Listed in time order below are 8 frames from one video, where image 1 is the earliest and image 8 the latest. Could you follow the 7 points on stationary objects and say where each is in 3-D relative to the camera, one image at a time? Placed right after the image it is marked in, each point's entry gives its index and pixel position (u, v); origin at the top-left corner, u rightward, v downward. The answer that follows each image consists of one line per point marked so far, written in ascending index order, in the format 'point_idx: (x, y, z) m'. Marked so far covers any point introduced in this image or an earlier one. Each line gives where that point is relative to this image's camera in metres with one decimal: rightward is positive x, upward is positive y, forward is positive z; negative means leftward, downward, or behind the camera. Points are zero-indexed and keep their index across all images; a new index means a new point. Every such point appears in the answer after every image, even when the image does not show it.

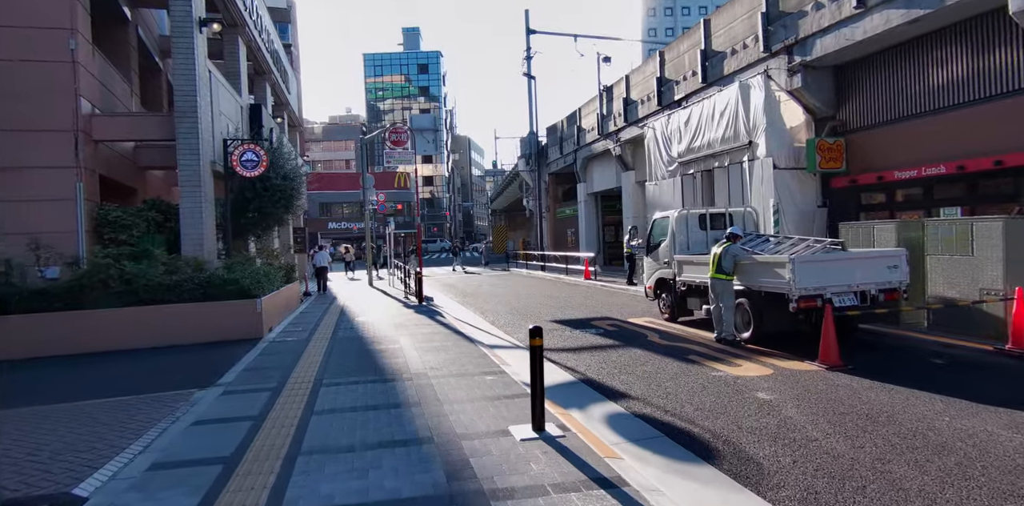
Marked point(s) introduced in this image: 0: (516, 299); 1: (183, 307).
0: (+0.1, -1.4, +18.2) m
1: (-6.5, -1.1, +12.1) m
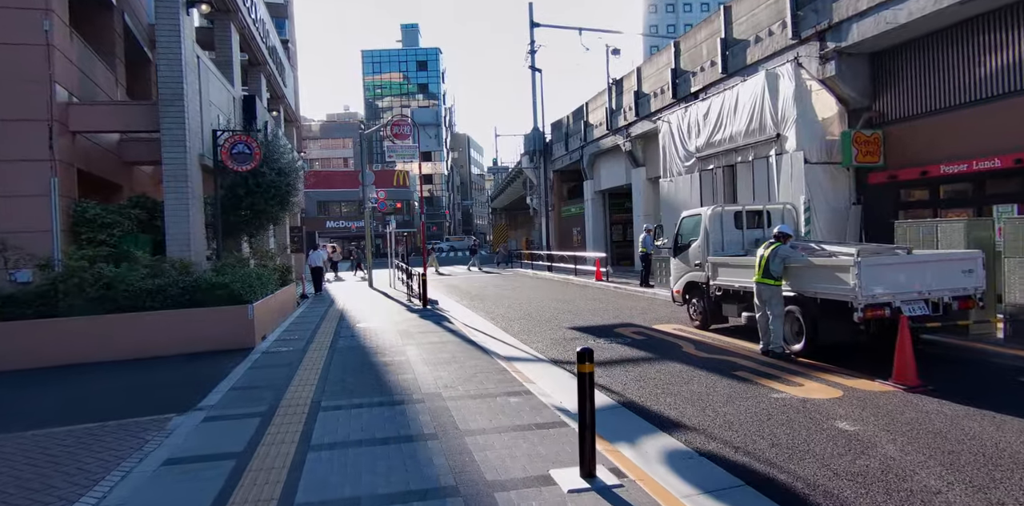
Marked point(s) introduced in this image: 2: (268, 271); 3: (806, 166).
0: (+0.4, -1.4, +17.1) m
1: (-6.2, -1.1, +10.9) m
2: (-6.0, -0.4, +15.2) m
3: (+7.3, +2.2, +15.3) m
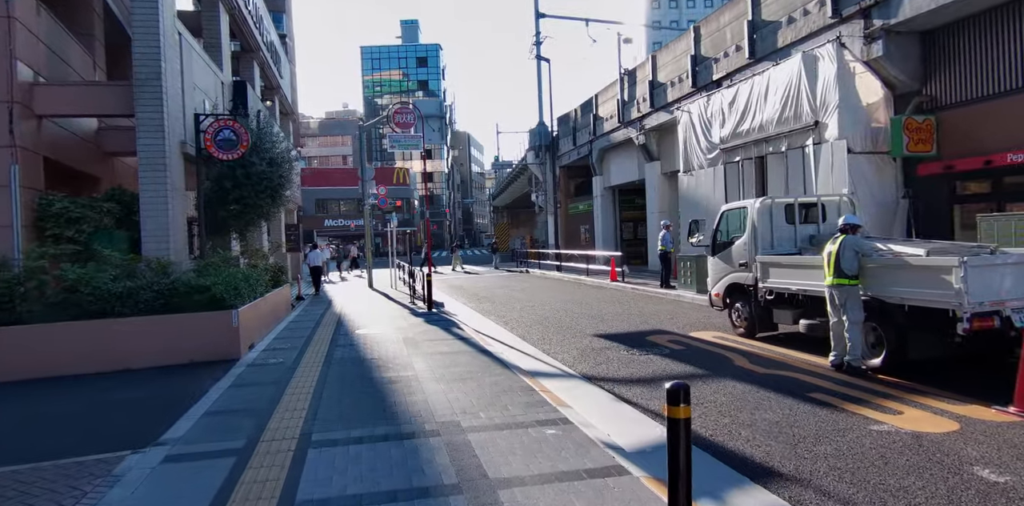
0: (+0.7, -1.4, +15.8) m
1: (-5.8, -1.1, +9.6) m
2: (-5.7, -0.4, +13.8) m
3: (+7.7, +2.2, +13.9) m
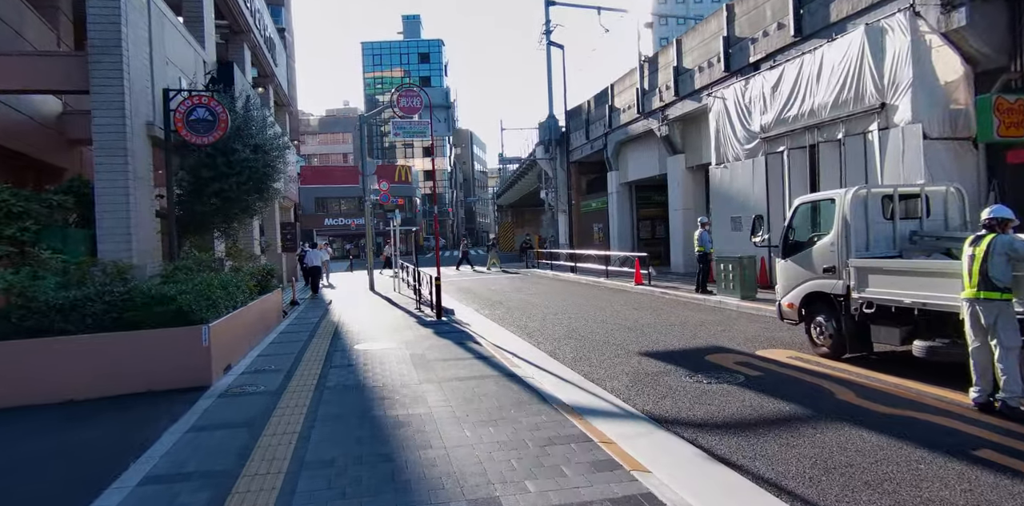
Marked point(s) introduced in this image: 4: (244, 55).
0: (+1.2, -1.4, +13.9) m
1: (-5.4, -1.1, +7.7) m
2: (-5.3, -0.4, +11.9) m
3: (+8.1, +2.2, +12.0) m
4: (-8.7, +6.4, +19.8) m
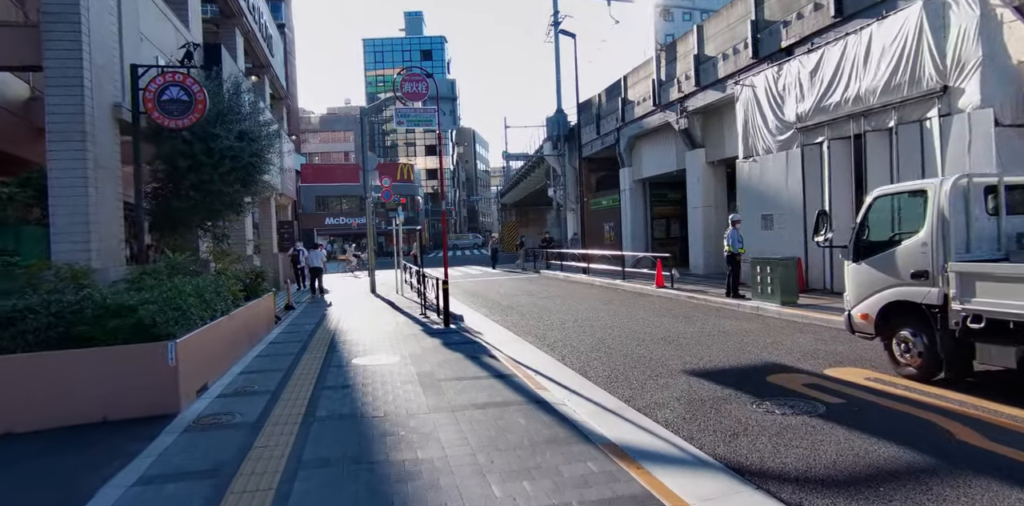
0: (+1.5, -1.4, +12.5) m
1: (-5.1, -1.1, +6.4) m
2: (-4.9, -0.4, +10.6) m
3: (+8.4, +2.2, +10.7) m
4: (-8.3, +6.4, +18.5) m
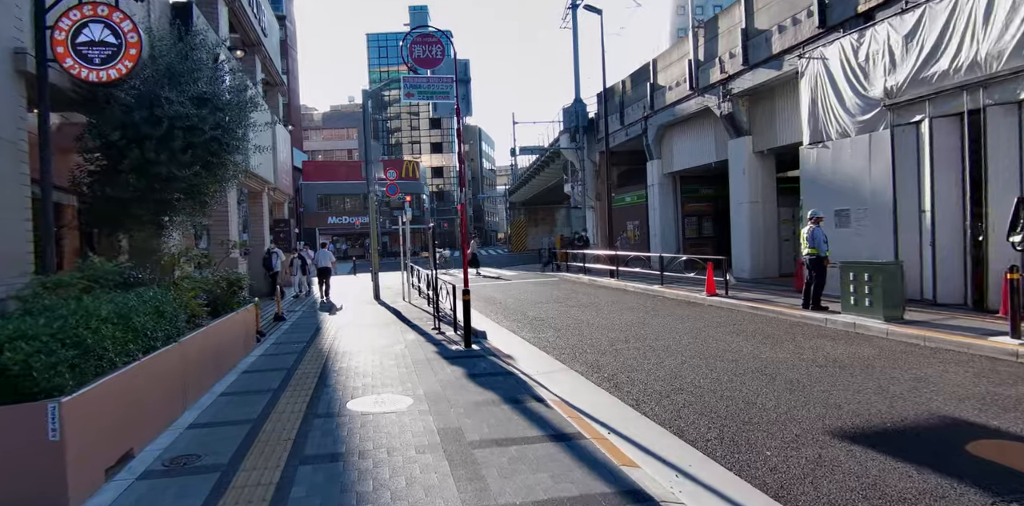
0: (+2.1, -1.5, +10.0) m
1: (-4.5, -1.2, +3.9) m
2: (-4.3, -0.5, +8.1) m
3: (+9.0, +2.1, +8.1) m
4: (-7.7, +6.4, +16.0) m
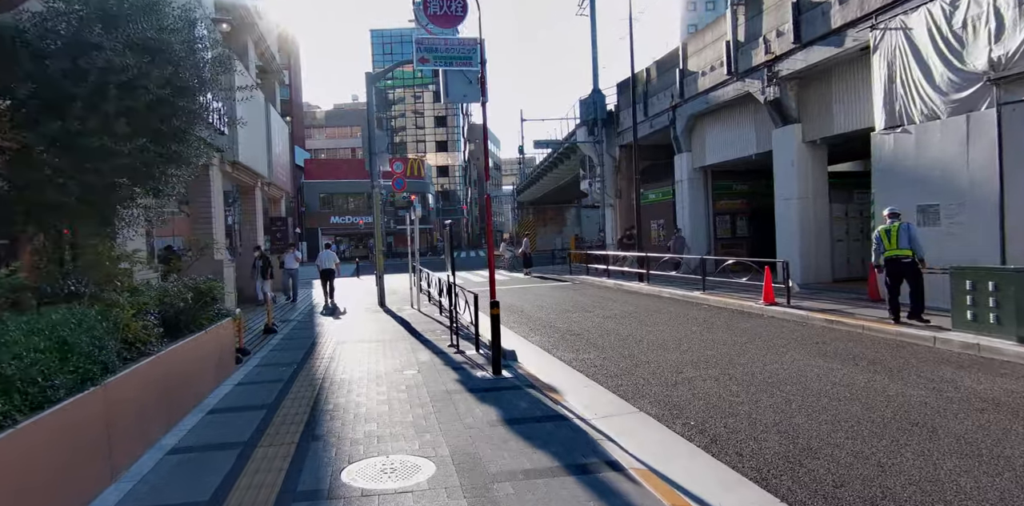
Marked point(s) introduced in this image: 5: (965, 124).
0: (+2.6, -1.5, +7.9) m
1: (-4.0, -1.2, +1.8) m
2: (-3.8, -0.5, +6.1) m
3: (+9.6, +2.1, +6.0) m
4: (-7.1, +6.3, +14.0) m
5: (+8.2, +2.3, +11.2) m
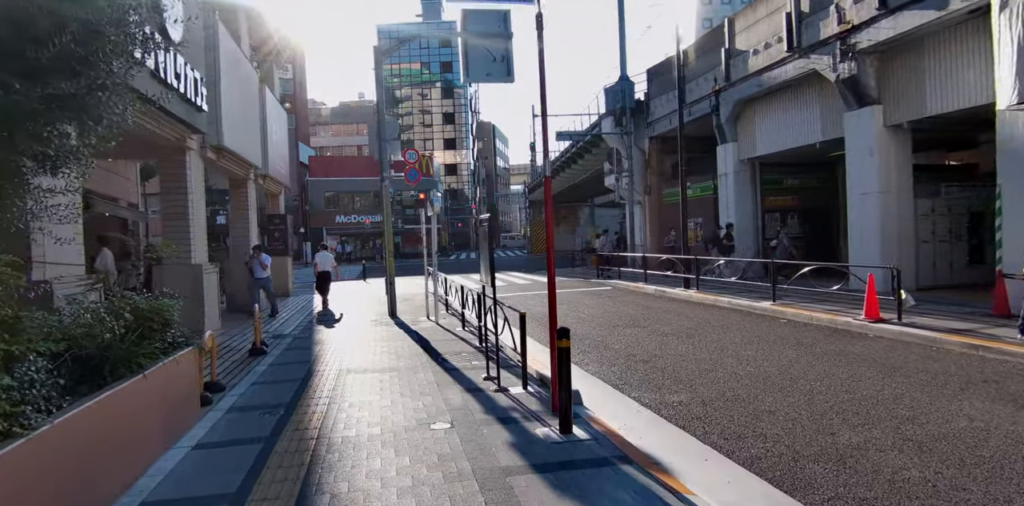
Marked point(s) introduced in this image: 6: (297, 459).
0: (+3.3, -1.6, +5.5) m
1: (-3.4, -1.3, -0.6) m
2: (-3.1, -0.6, +3.7) m
3: (+10.2, +2.0, +3.5) m
4: (-6.3, +6.3, +11.7) m
5: (+8.9, +2.3, +8.7) m
6: (-1.9, -1.8, +5.4) m
